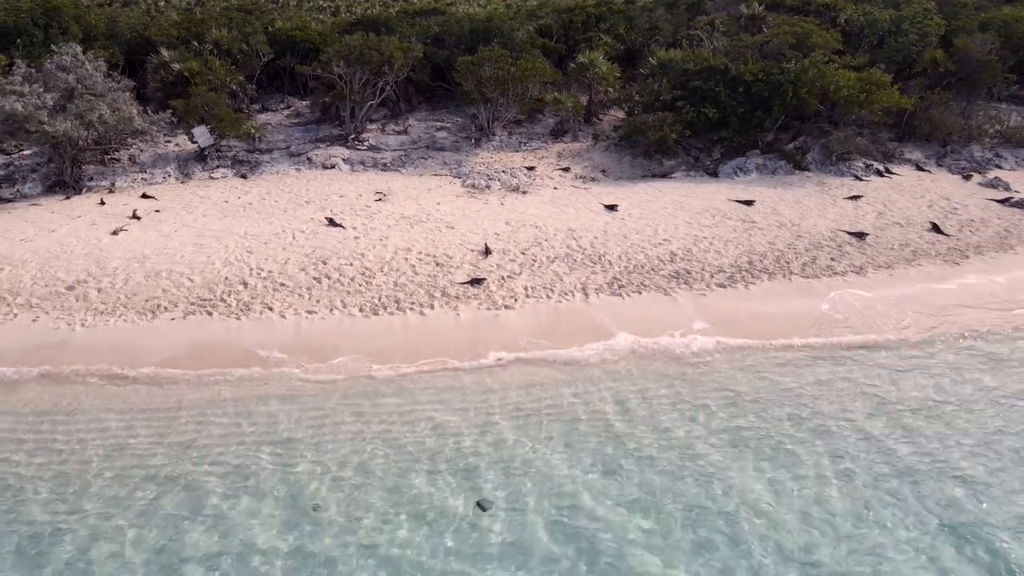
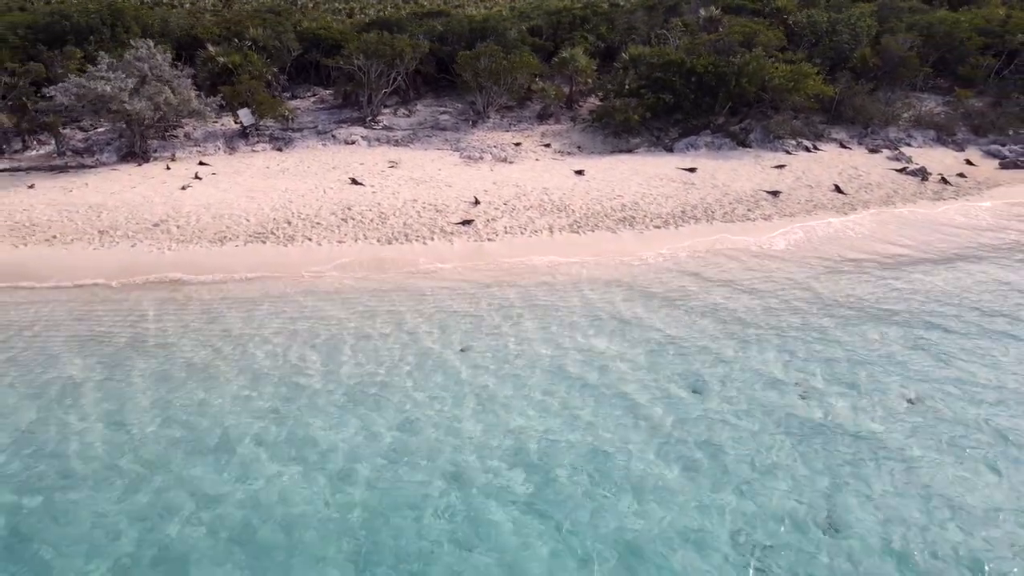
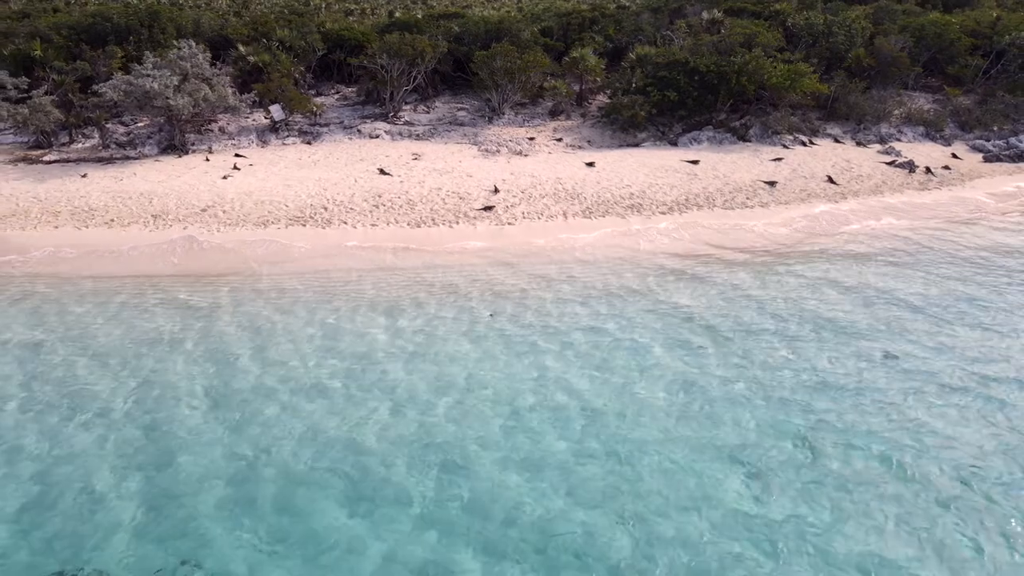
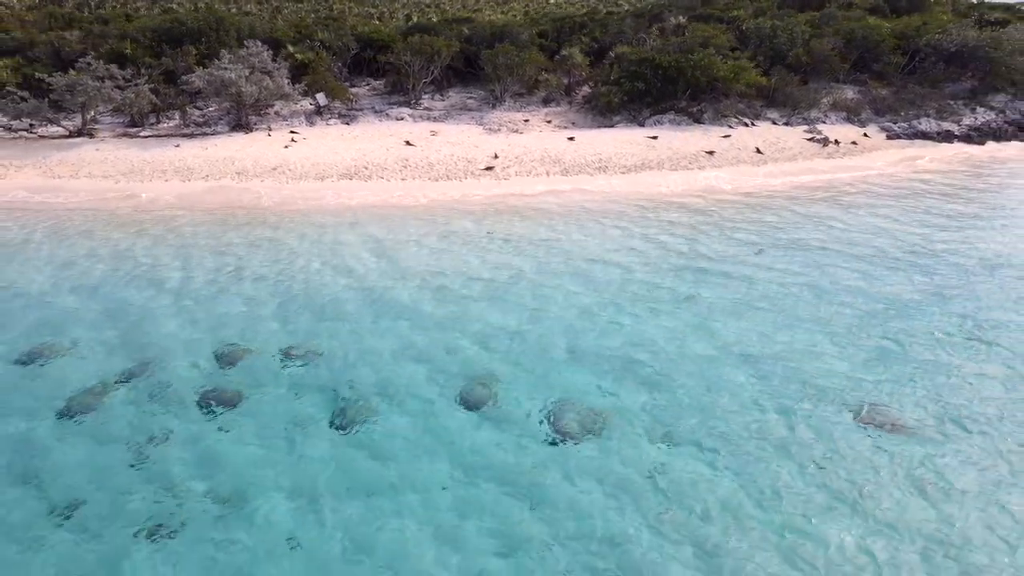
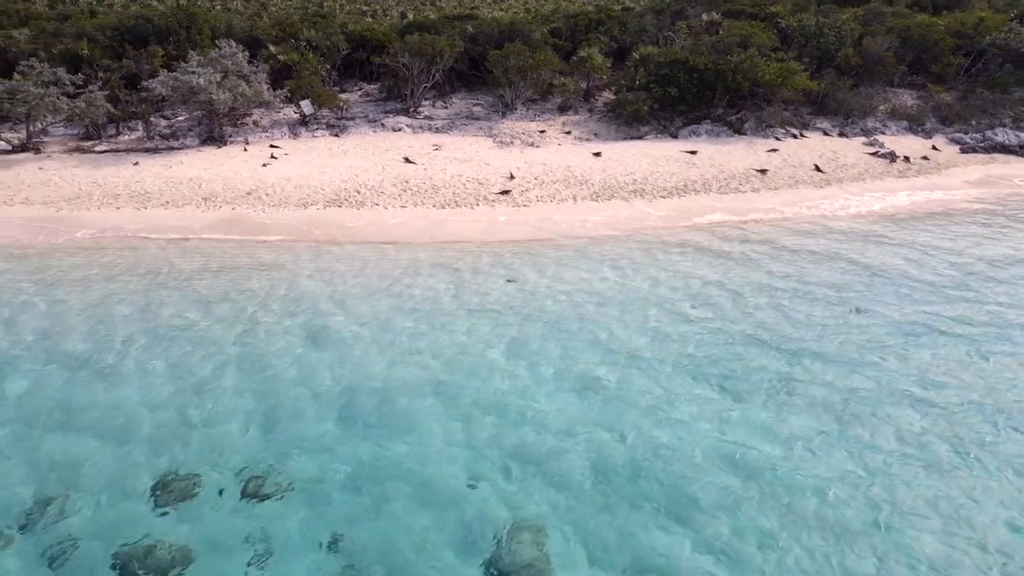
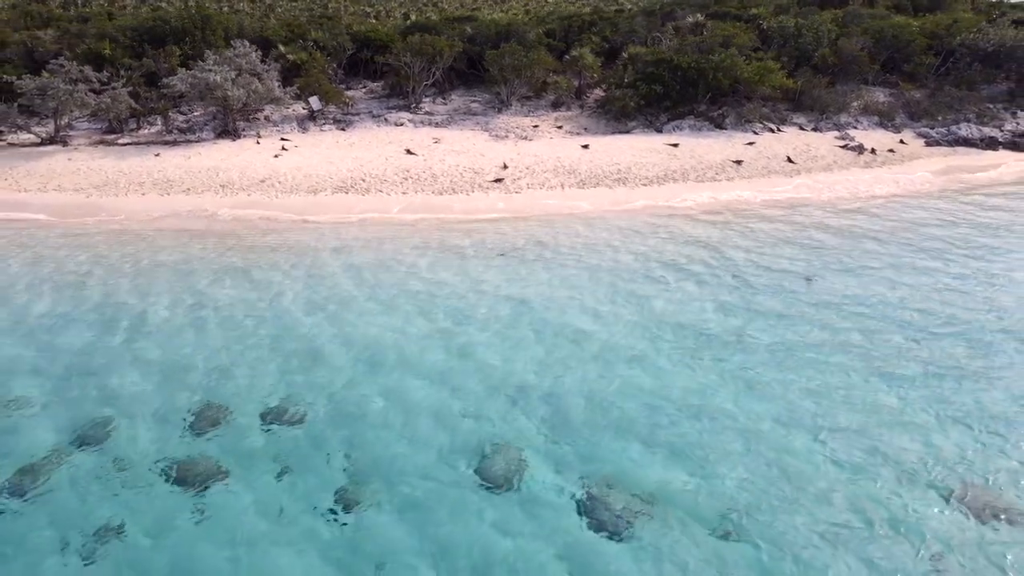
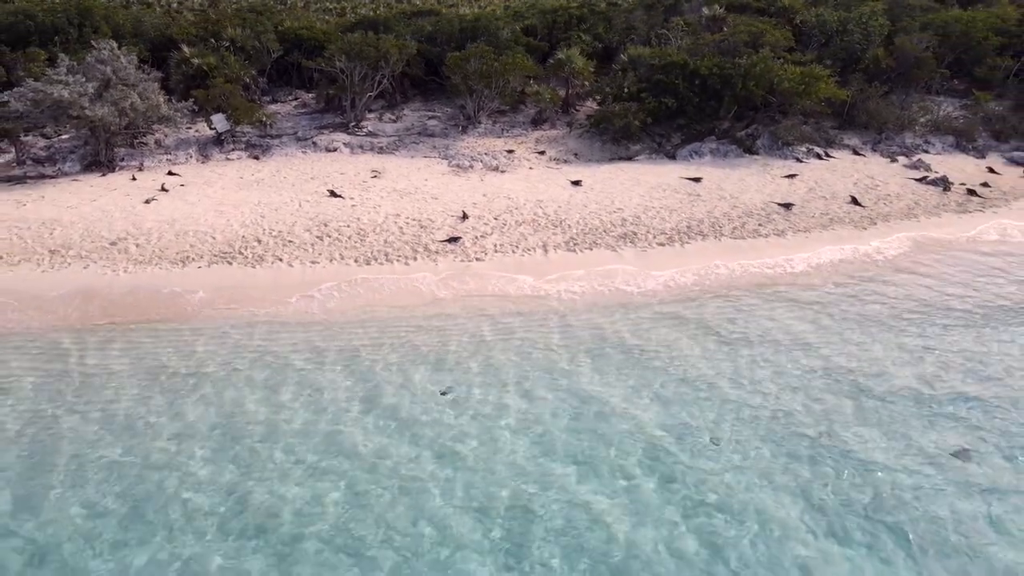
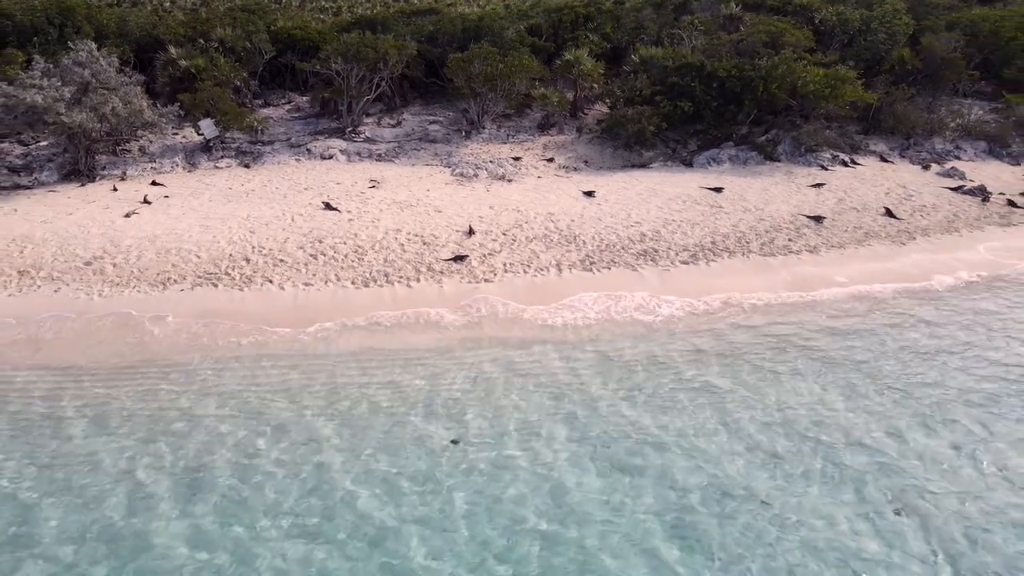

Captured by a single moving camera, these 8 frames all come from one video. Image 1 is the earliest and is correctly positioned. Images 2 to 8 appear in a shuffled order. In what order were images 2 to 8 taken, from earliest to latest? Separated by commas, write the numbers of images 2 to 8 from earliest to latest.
8, 7, 2, 3, 5, 6, 4
